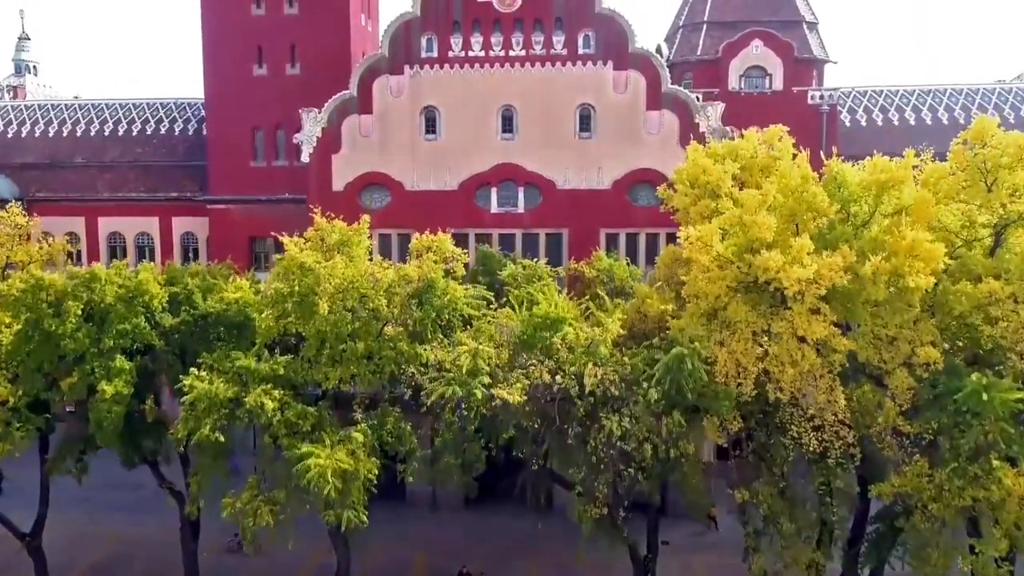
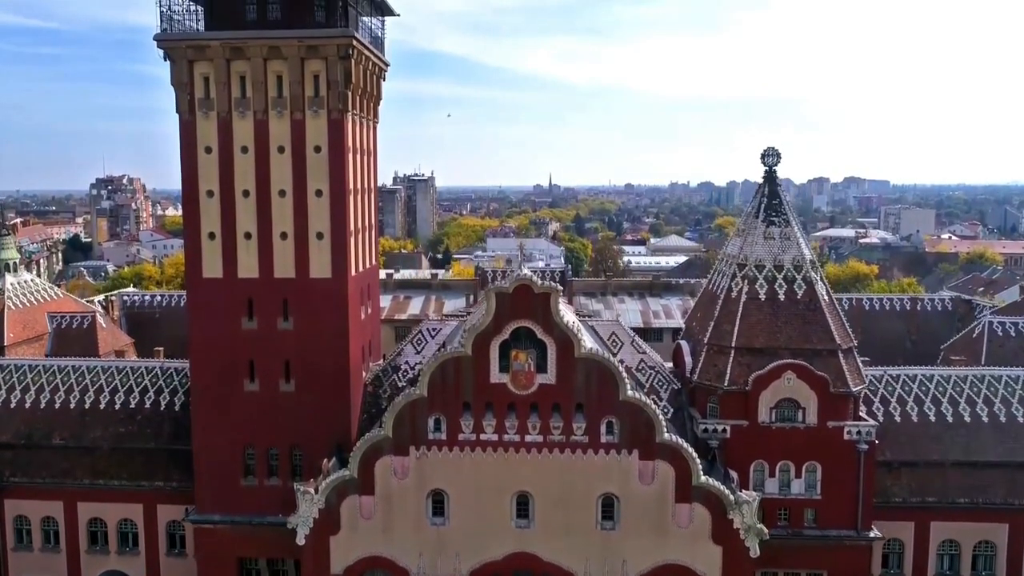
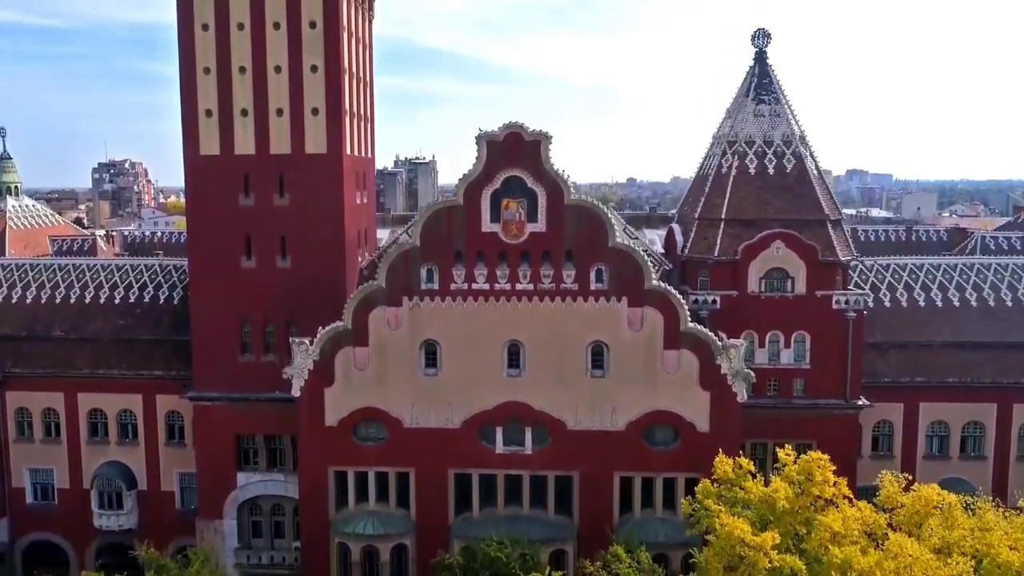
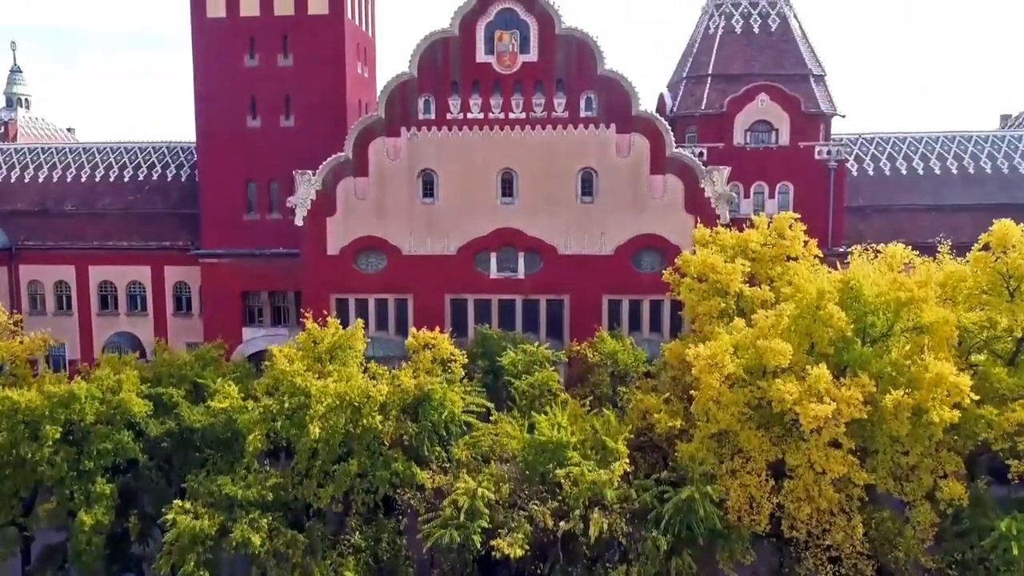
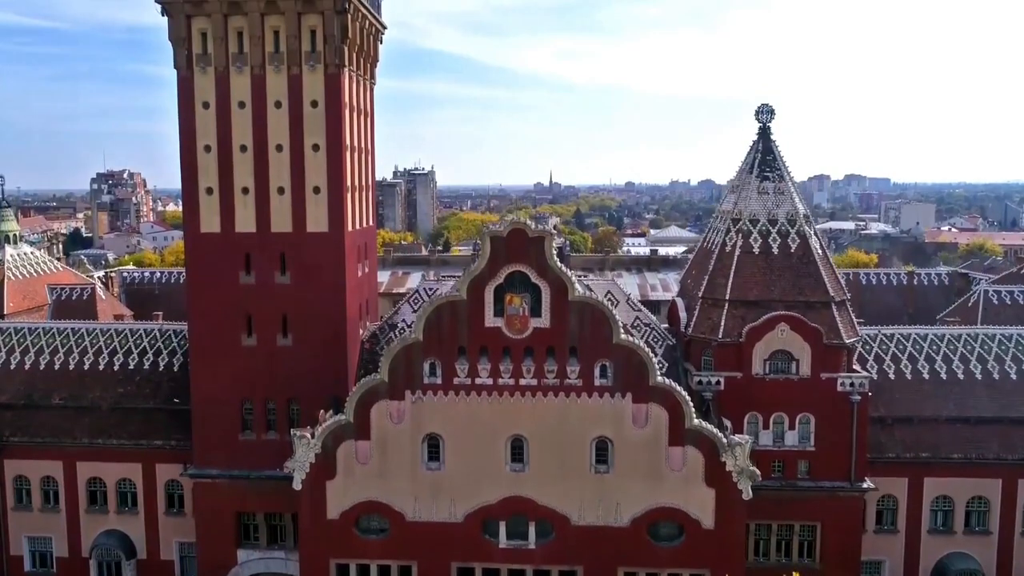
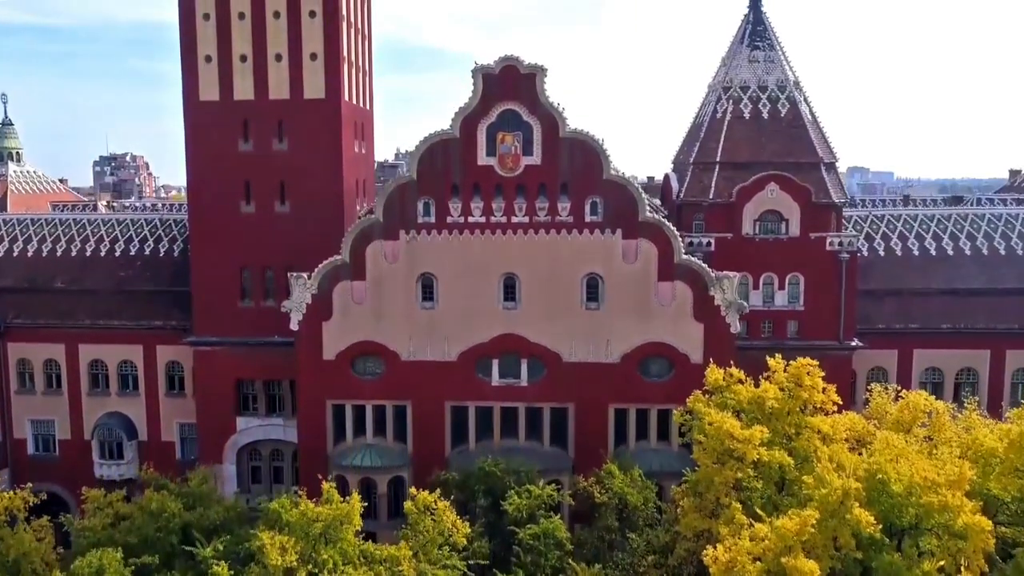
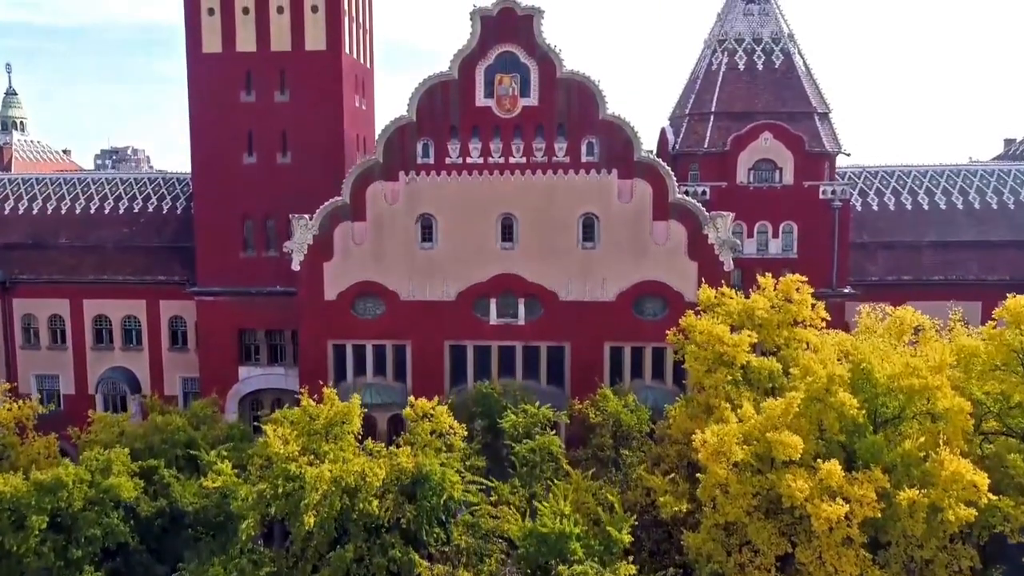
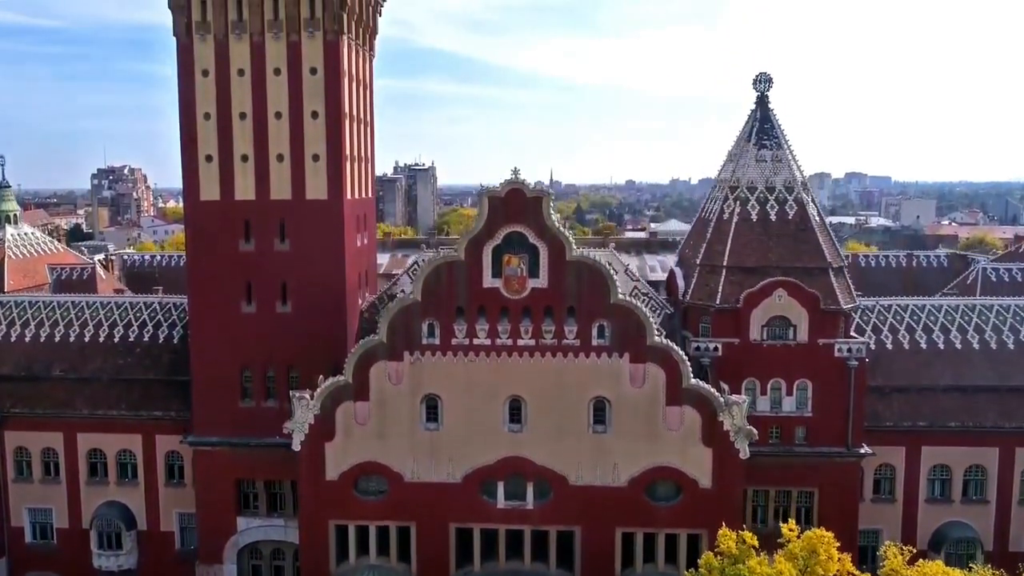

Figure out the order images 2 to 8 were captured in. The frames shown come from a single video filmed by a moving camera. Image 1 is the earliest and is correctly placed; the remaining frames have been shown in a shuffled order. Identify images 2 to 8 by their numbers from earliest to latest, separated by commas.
4, 7, 6, 3, 8, 5, 2
